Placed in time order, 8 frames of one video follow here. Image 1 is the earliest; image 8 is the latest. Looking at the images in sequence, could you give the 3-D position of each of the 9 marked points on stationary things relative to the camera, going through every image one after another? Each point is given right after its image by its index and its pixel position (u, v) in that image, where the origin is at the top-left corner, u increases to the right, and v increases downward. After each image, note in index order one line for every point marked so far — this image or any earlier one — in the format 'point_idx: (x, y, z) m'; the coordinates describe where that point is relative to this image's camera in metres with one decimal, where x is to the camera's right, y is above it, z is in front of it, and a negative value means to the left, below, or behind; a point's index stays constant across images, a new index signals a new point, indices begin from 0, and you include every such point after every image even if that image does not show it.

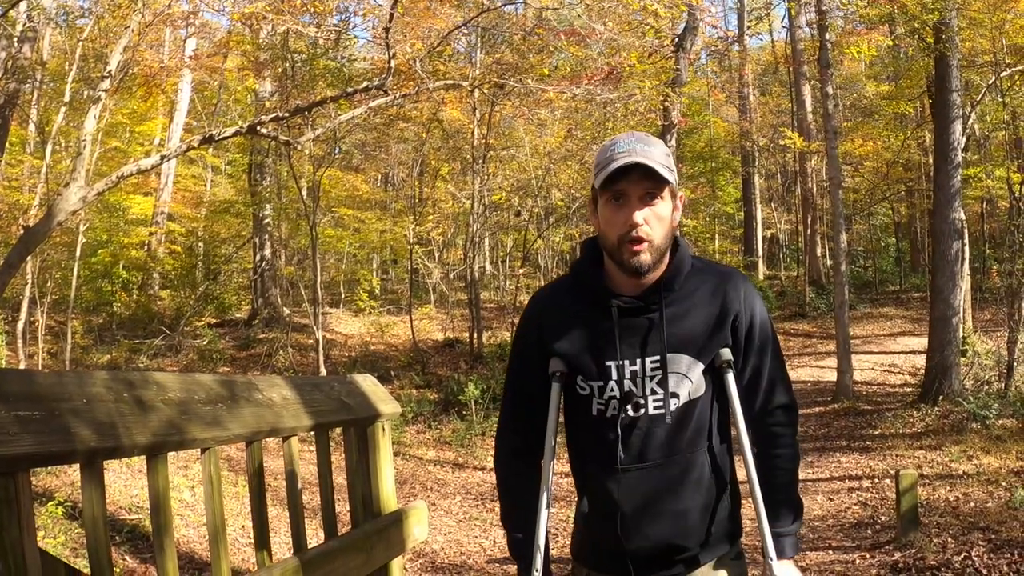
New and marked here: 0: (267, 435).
0: (-0.5, -0.3, +1.6) m
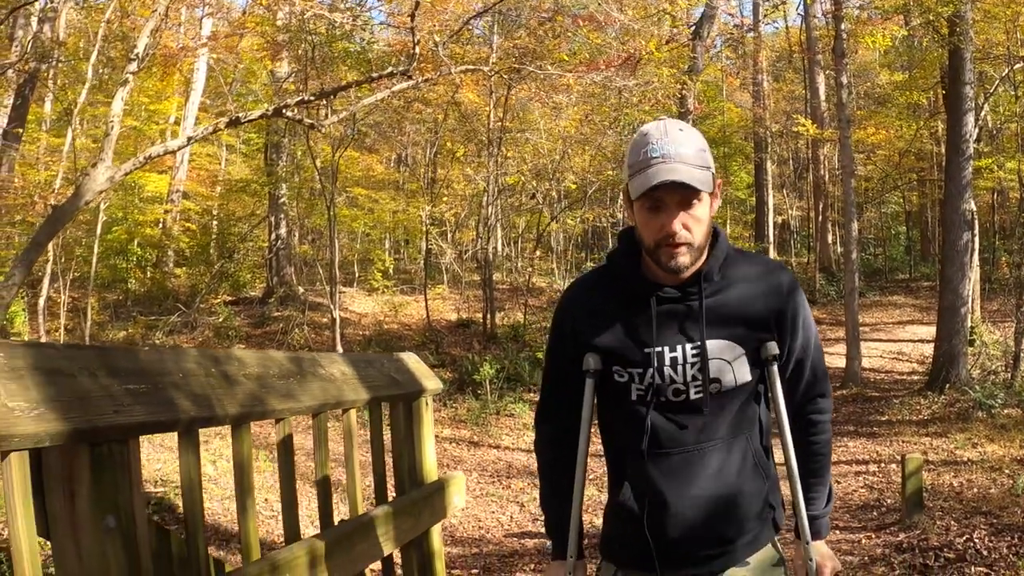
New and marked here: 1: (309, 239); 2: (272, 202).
0: (-0.4, -0.3, +1.8) m
1: (-4.6, +1.1, +18.5) m
2: (-4.7, +1.7, +15.9) m
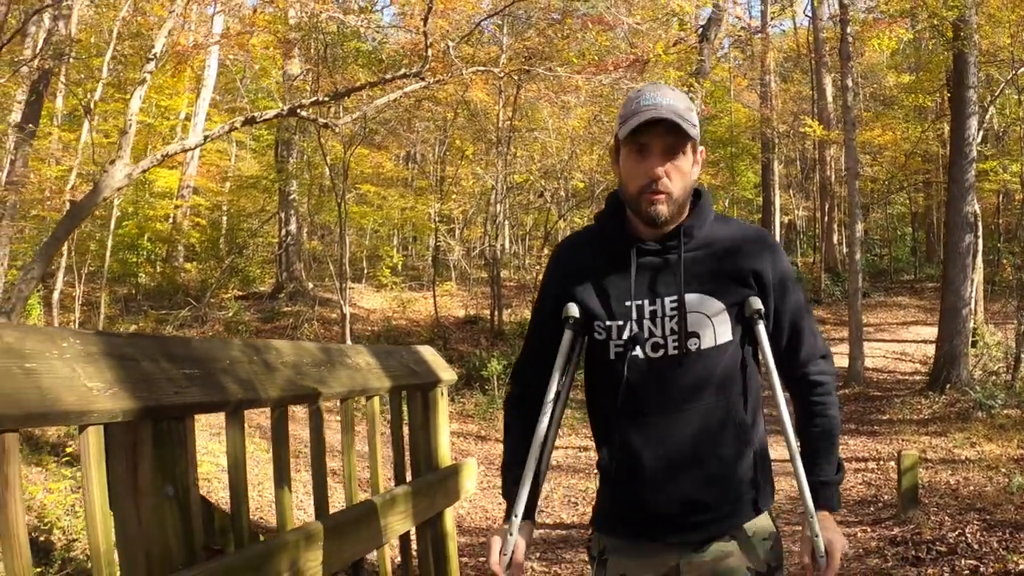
0: (-0.4, -0.3, +1.9) m
1: (-4.4, +1.2, +18.7) m
2: (-4.5, +1.8, +16.1) m
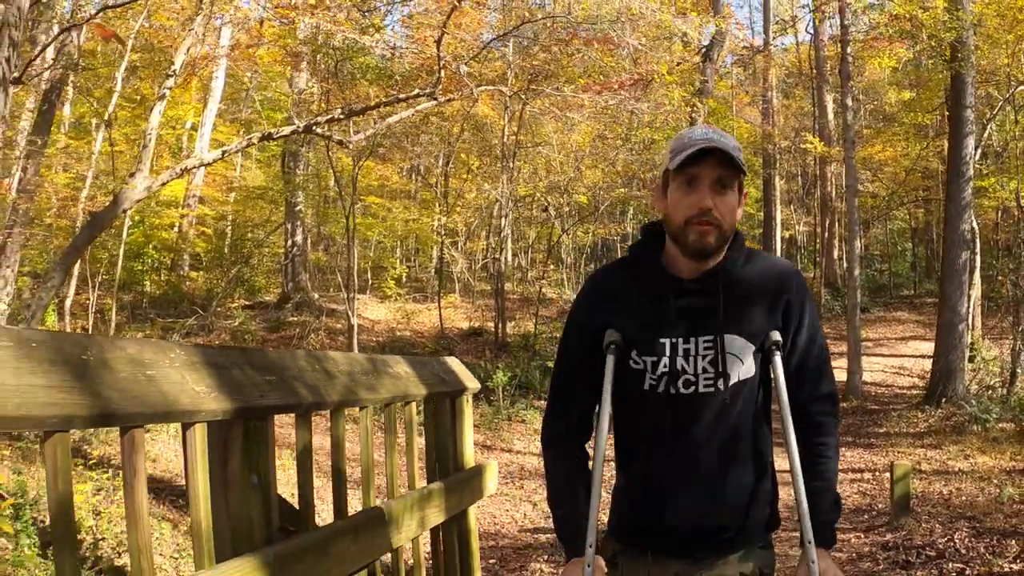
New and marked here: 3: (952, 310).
0: (-0.3, -0.3, +2.2) m
1: (-4.3, +1.0, +19.0) m
2: (-4.4, +1.6, +16.4) m
3: (+6.5, -0.3, +12.3) m
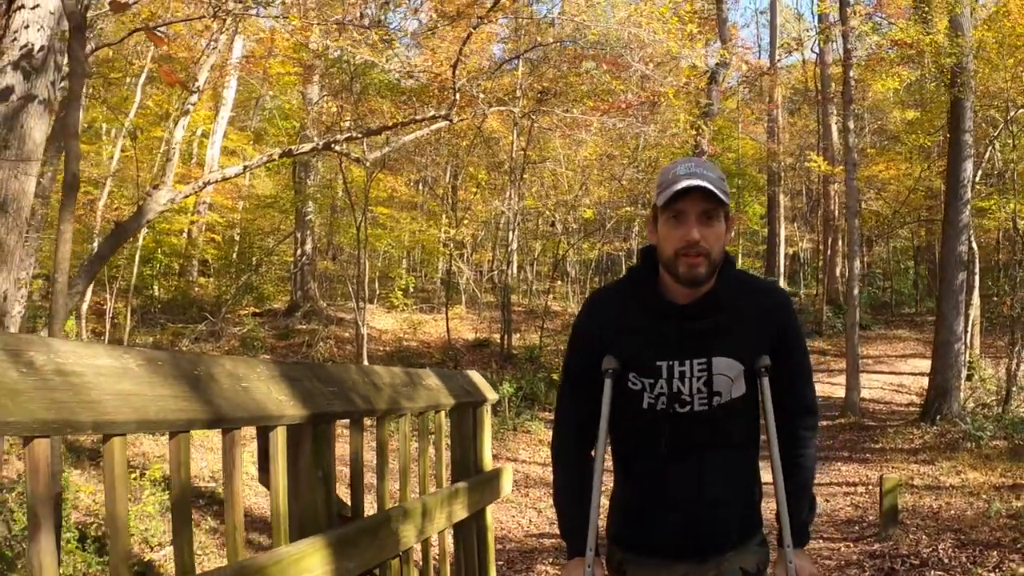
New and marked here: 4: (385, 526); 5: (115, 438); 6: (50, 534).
0: (-0.2, -0.4, +2.5) m
1: (-4.2, +0.8, +19.3) m
2: (-4.3, +1.4, +16.7) m
3: (+6.6, -0.6, +12.6) m
4: (-0.3, -0.6, +2.0) m
5: (-0.6, -0.2, +1.2) m
6: (-0.6, -0.3, +1.2) m
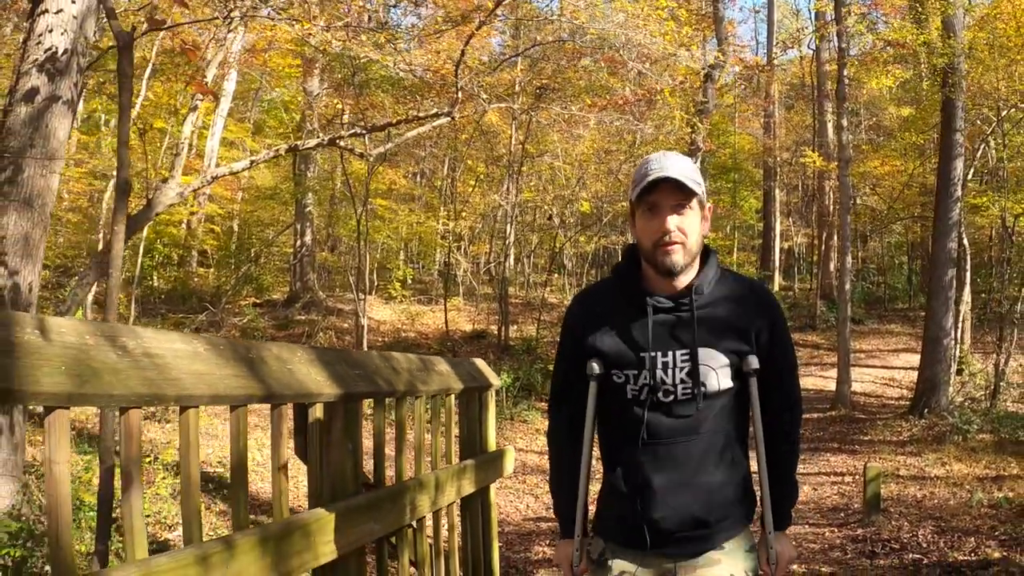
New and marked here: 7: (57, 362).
0: (-0.2, -0.3, +2.7) m
1: (-4.2, +1.0, +19.5) m
2: (-4.3, +1.6, +16.9) m
3: (+6.6, -0.6, +12.9) m
4: (-0.3, -0.5, +2.2) m
5: (-0.6, -0.2, +1.5) m
6: (-0.6, -0.3, +1.4) m
7: (-0.6, -0.1, +1.1) m
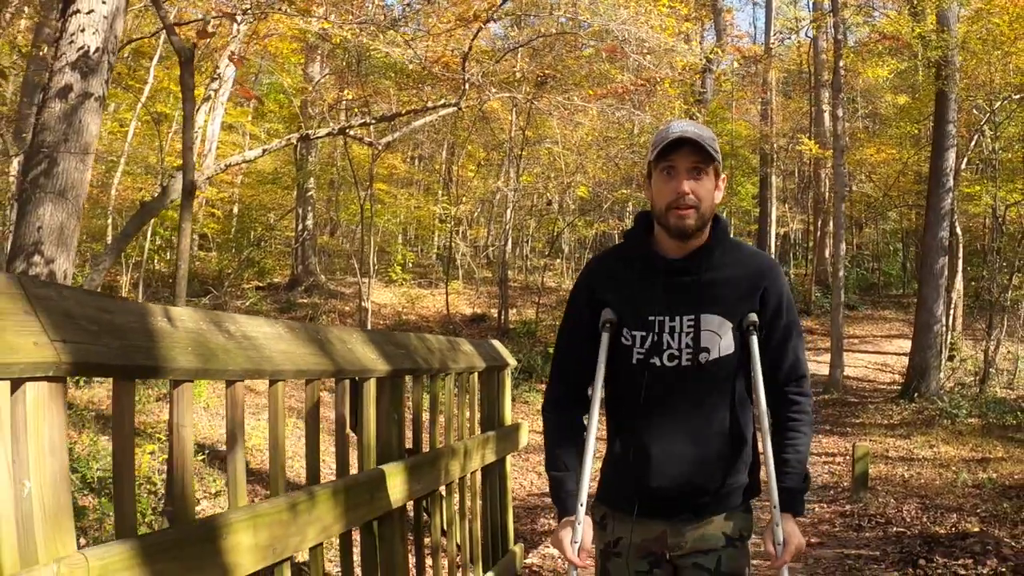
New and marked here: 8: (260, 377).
0: (-0.2, -0.3, +3.0) m
1: (-4.2, +1.3, +19.8) m
2: (-4.3, +1.9, +17.1) m
3: (+6.6, -0.4, +13.2) m
4: (-0.2, -0.5, +2.5) m
5: (-0.5, -0.2, +1.8) m
6: (-0.5, -0.3, +1.7) m
7: (-0.5, -0.1, +1.4) m
8: (-0.5, -0.2, +1.6) m
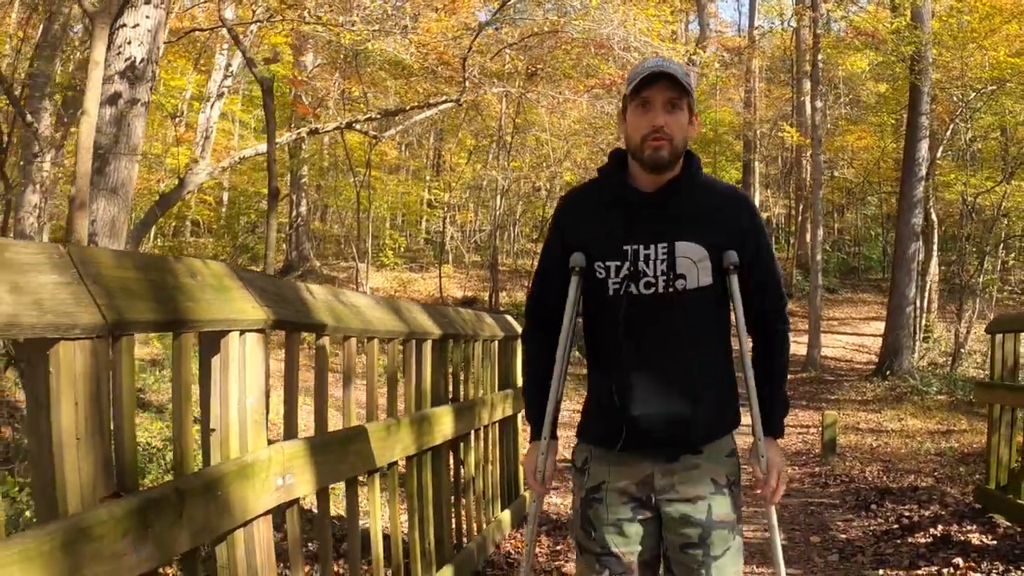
0: (-0.1, -0.2, +3.6) m
1: (-4.4, +1.7, +20.3) m
2: (-4.5, +2.2, +17.6) m
3: (+6.5, -0.1, +13.9) m
4: (-0.2, -0.5, +3.1) m
5: (-0.4, -0.2, +2.3) m
6: (-0.5, -0.3, +2.3) m
7: (-0.5, -0.1, +2.0) m
8: (-0.4, -0.1, +2.2) m
